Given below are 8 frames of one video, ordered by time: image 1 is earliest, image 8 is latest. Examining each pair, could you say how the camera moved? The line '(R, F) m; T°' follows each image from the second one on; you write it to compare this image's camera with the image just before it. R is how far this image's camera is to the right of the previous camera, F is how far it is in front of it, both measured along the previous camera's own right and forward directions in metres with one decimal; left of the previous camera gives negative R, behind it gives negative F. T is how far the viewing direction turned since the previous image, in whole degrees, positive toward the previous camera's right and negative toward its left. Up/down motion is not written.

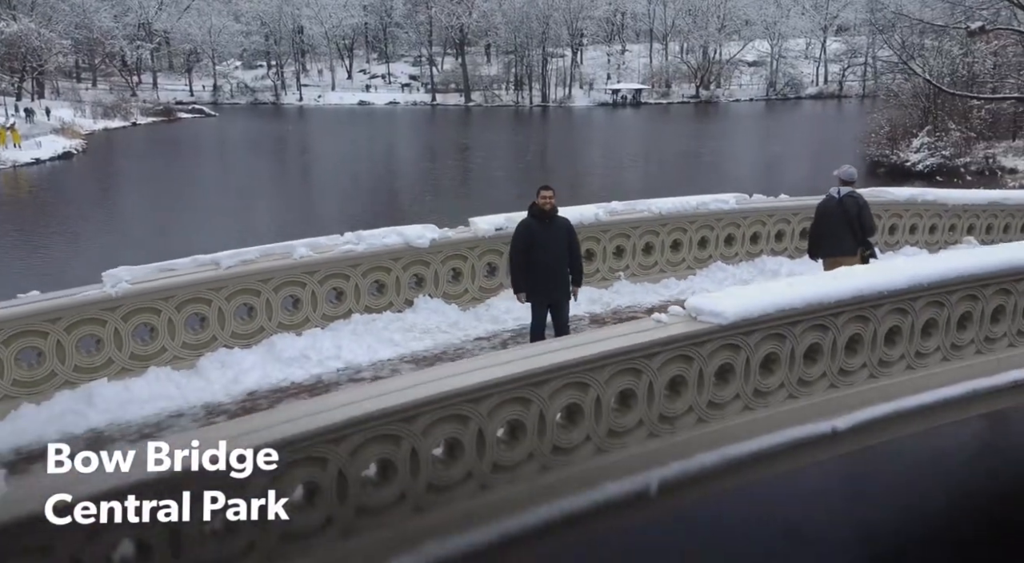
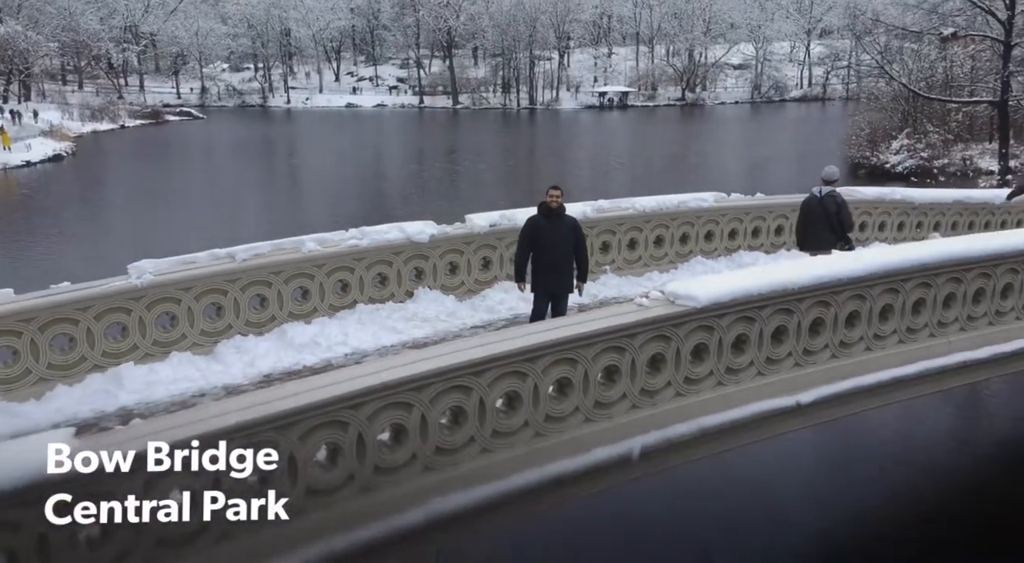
(0.0, -0.3) m; +1°
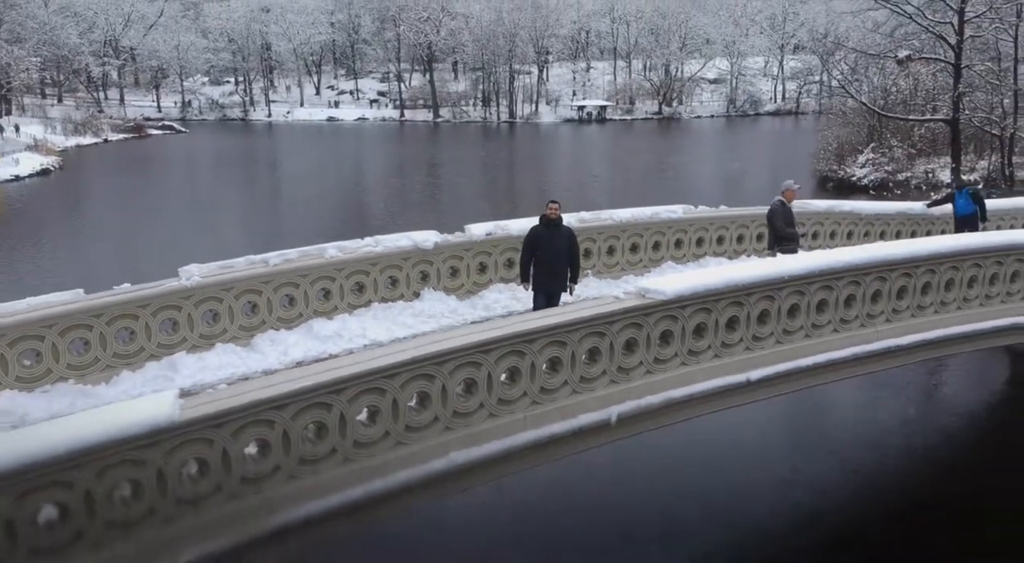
(-0.1, -0.7) m; +2°
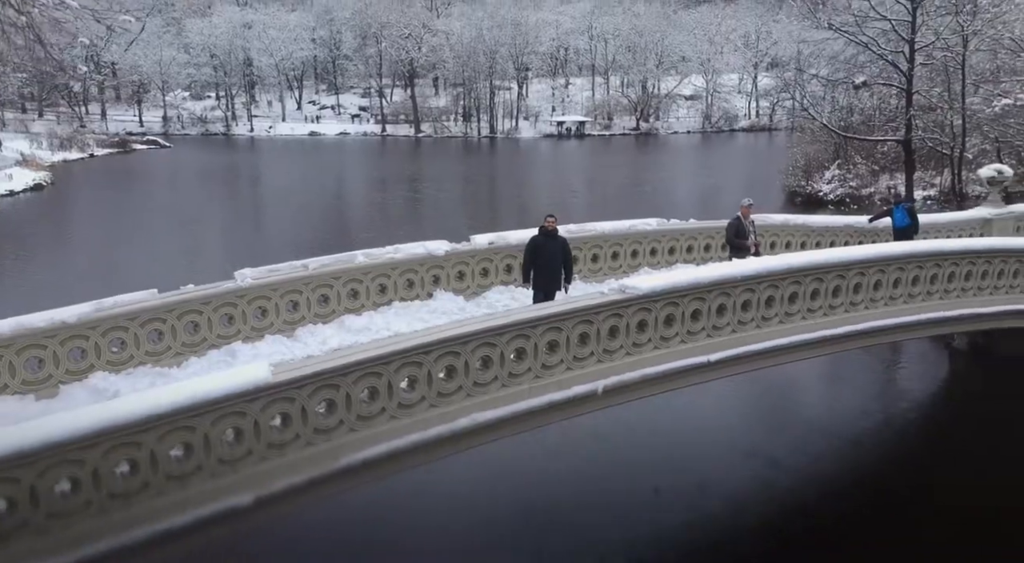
(-0.2, -0.9) m; +2°
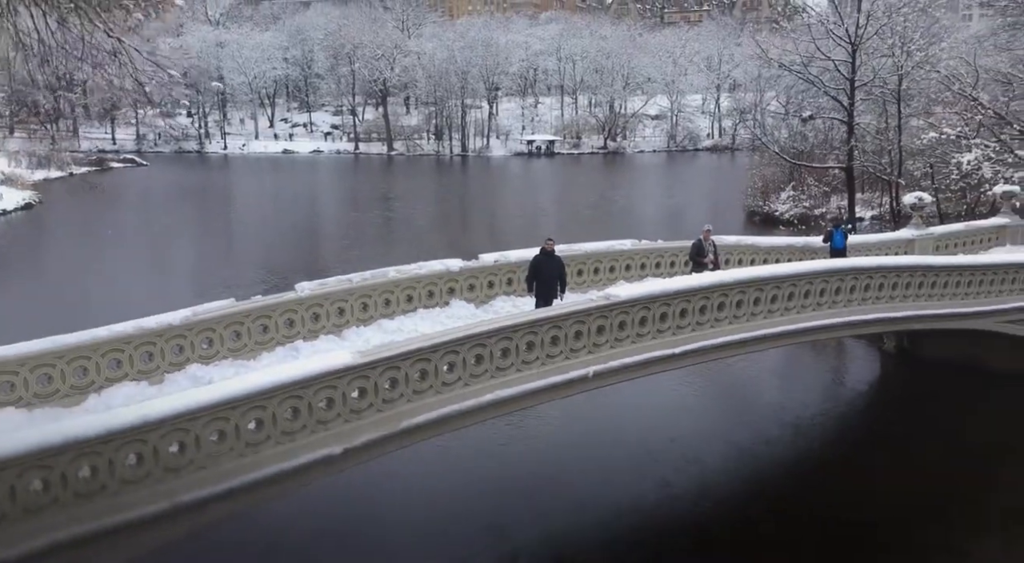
(-0.3, -1.4) m; +2°
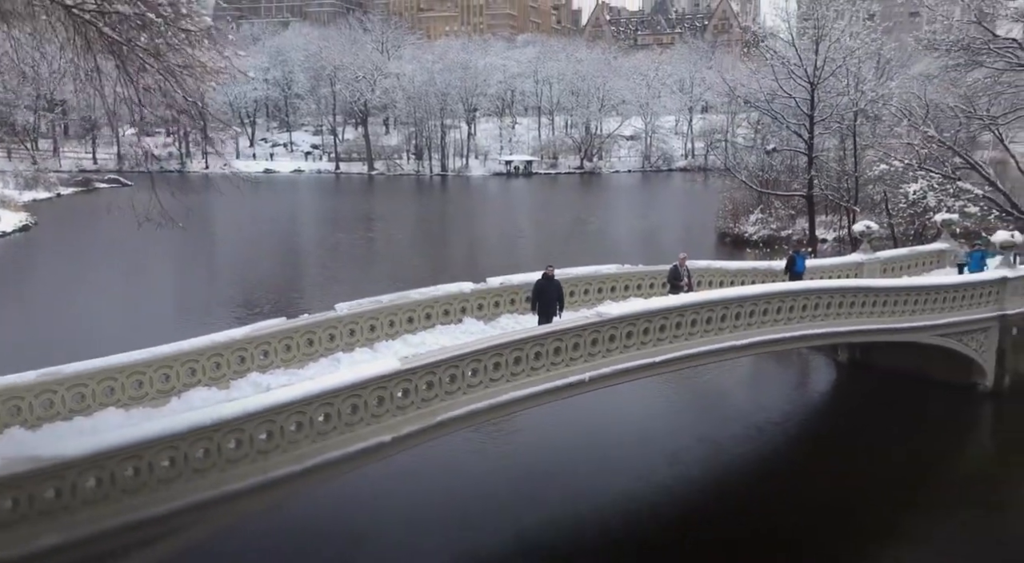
(-0.3, -1.2) m; +2°
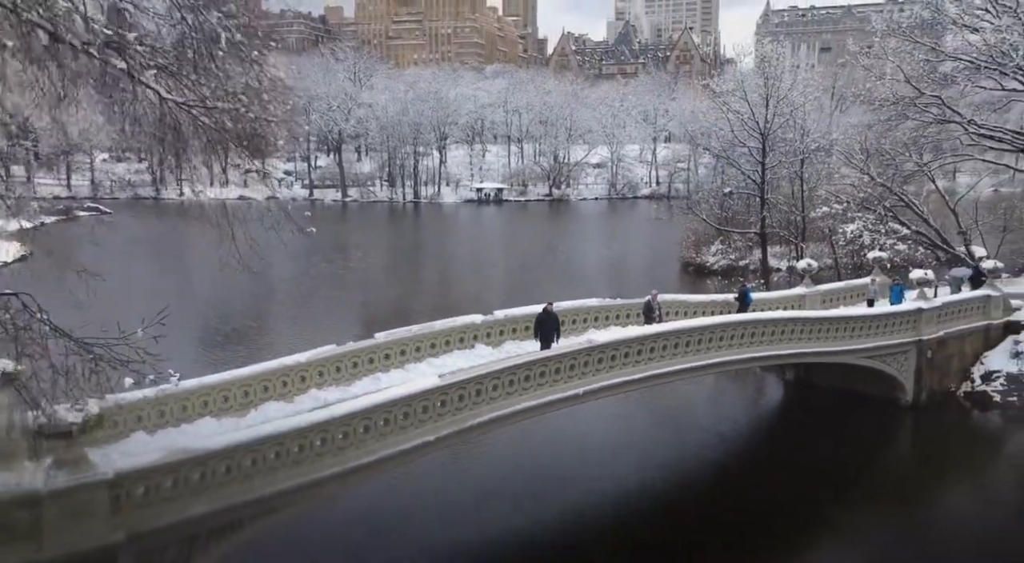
(-0.5, -1.9) m; +3°
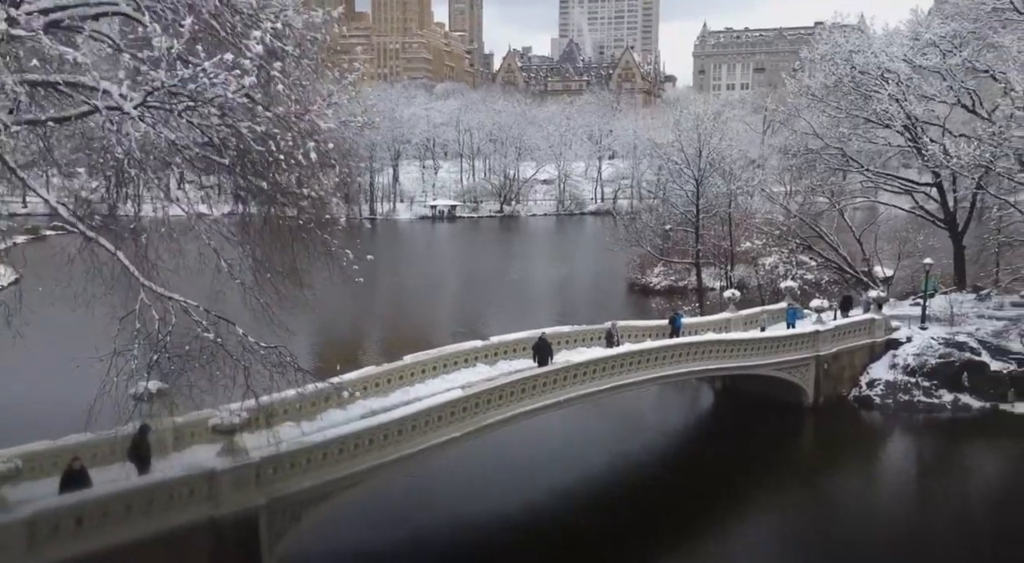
(-0.8, -3.0) m; +4°
